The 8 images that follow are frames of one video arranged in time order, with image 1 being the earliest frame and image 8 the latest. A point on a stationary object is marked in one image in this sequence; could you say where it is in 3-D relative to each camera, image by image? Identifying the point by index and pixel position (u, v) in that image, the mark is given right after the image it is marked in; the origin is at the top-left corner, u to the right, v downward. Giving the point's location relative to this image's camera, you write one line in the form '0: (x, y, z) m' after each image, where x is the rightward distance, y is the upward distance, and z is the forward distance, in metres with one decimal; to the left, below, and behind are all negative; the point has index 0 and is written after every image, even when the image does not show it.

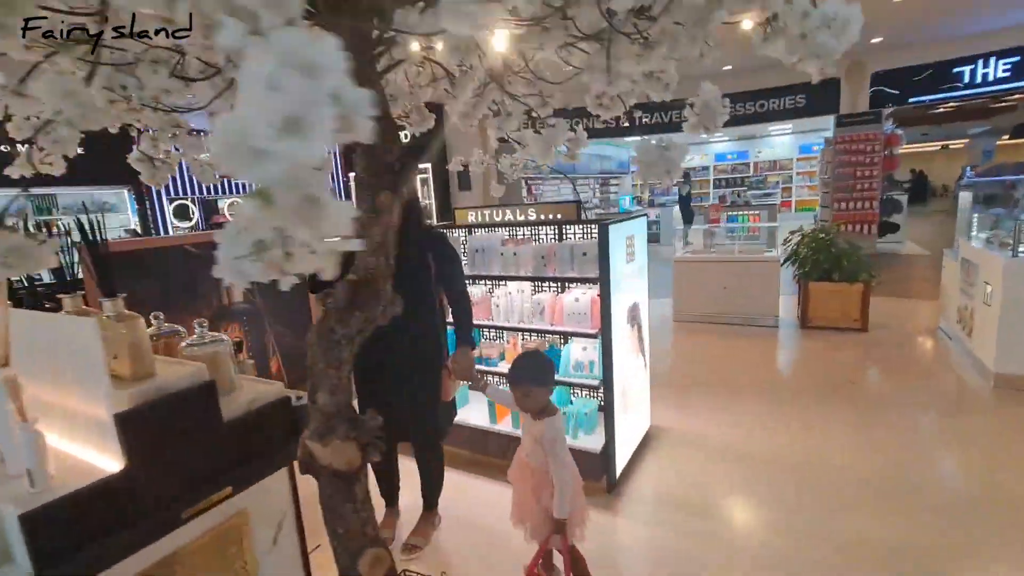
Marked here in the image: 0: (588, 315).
0: (+0.4, -0.2, +2.8) m
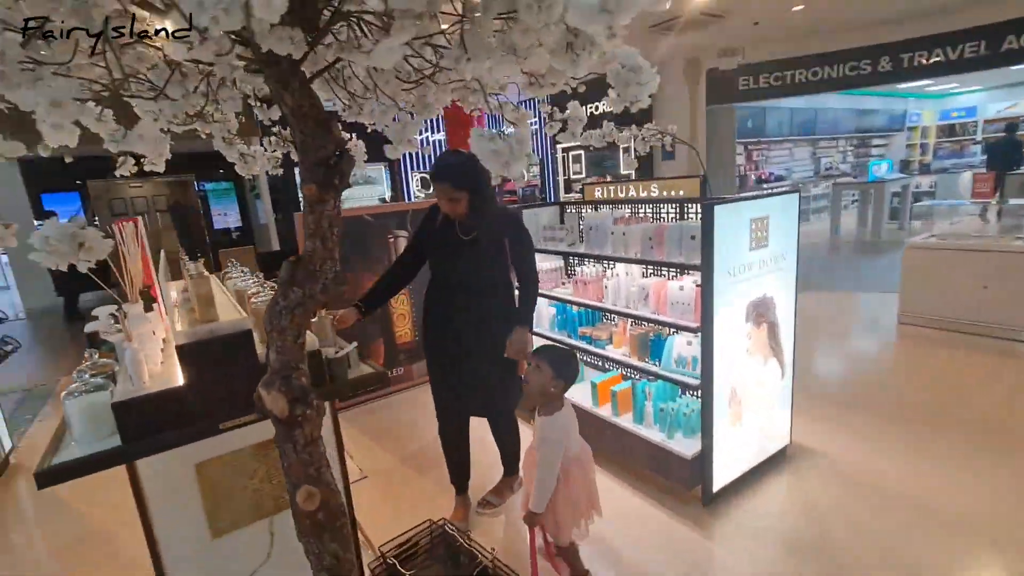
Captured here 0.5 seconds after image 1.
0: (+0.9, -0.1, +2.5) m
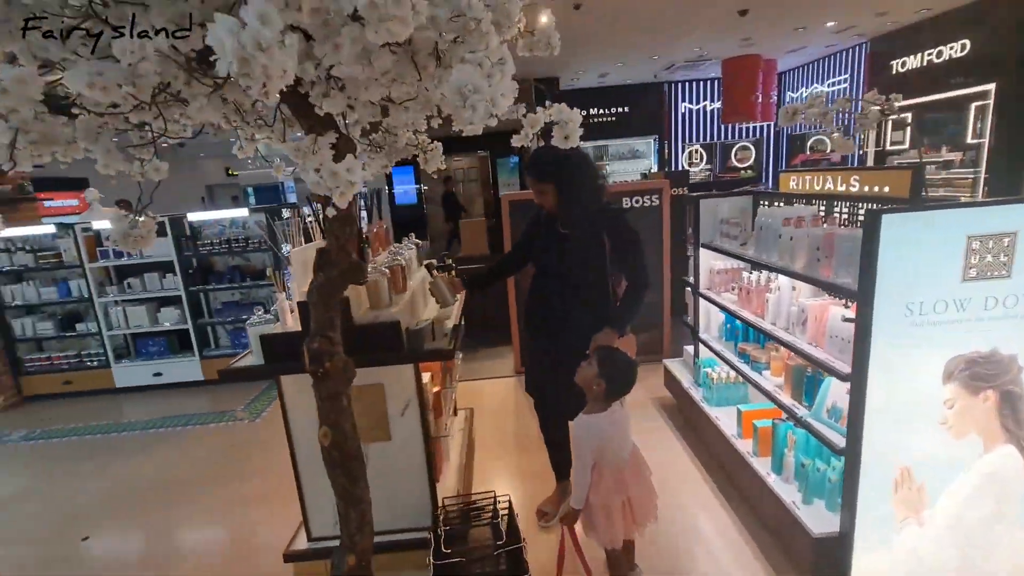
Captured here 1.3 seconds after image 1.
0: (+1.3, -0.2, +1.9) m
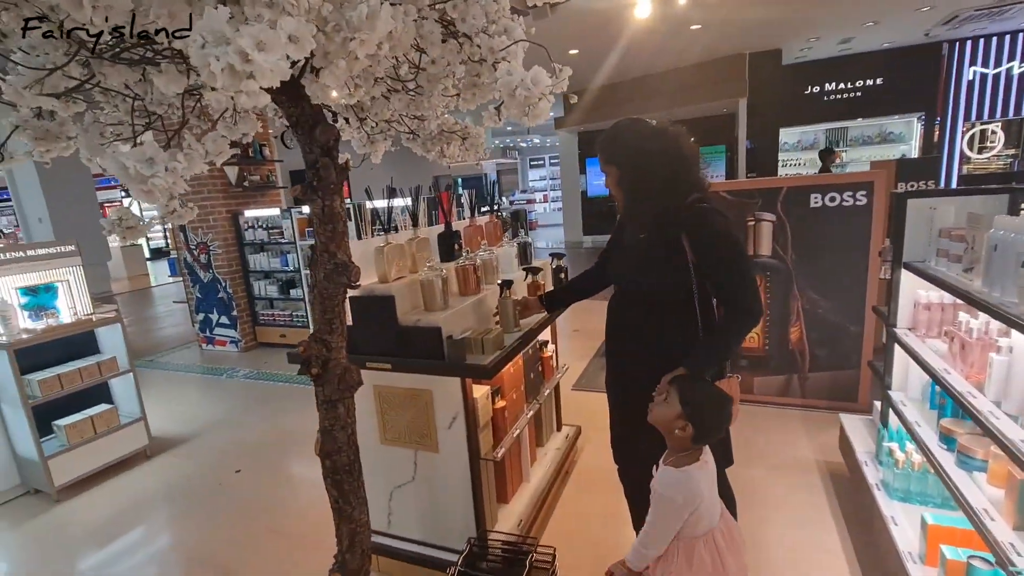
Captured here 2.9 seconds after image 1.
0: (+1.3, -0.4, +1.0) m
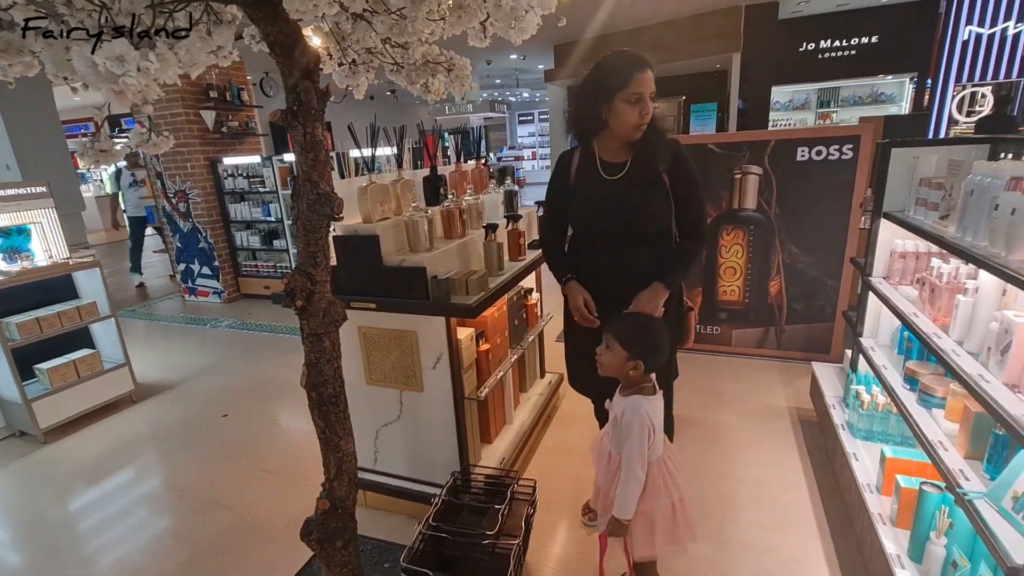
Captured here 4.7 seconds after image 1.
0: (+1.2, -0.3, +1.1) m
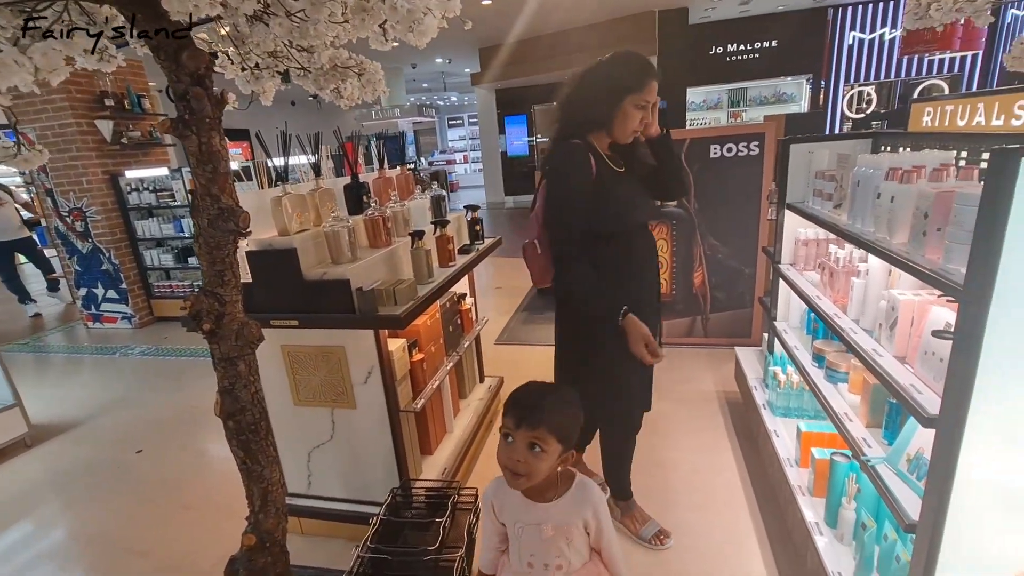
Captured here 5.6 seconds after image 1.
0: (+1.1, -0.2, +1.2) m
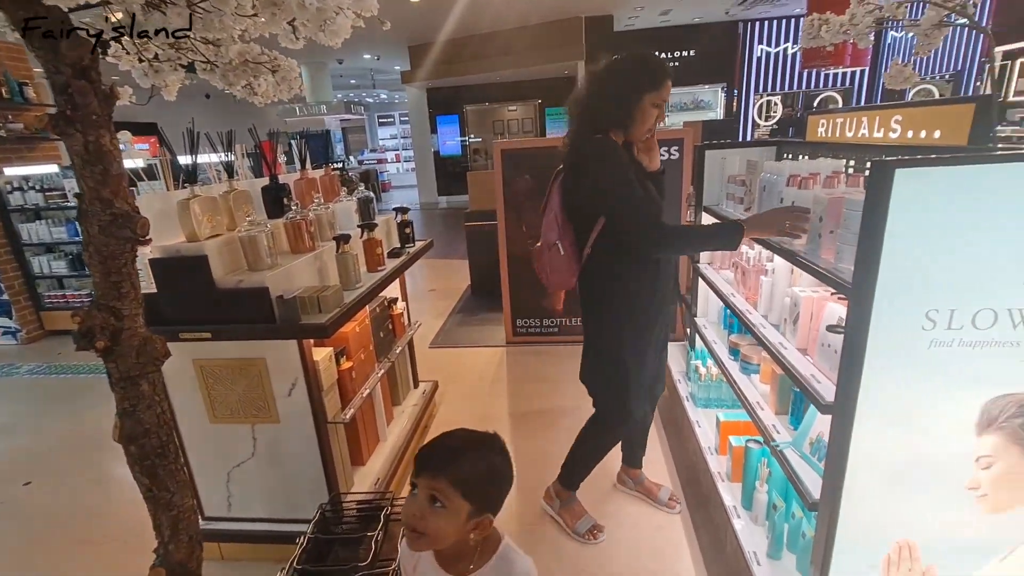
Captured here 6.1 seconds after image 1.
0: (+0.9, -0.2, +1.3) m
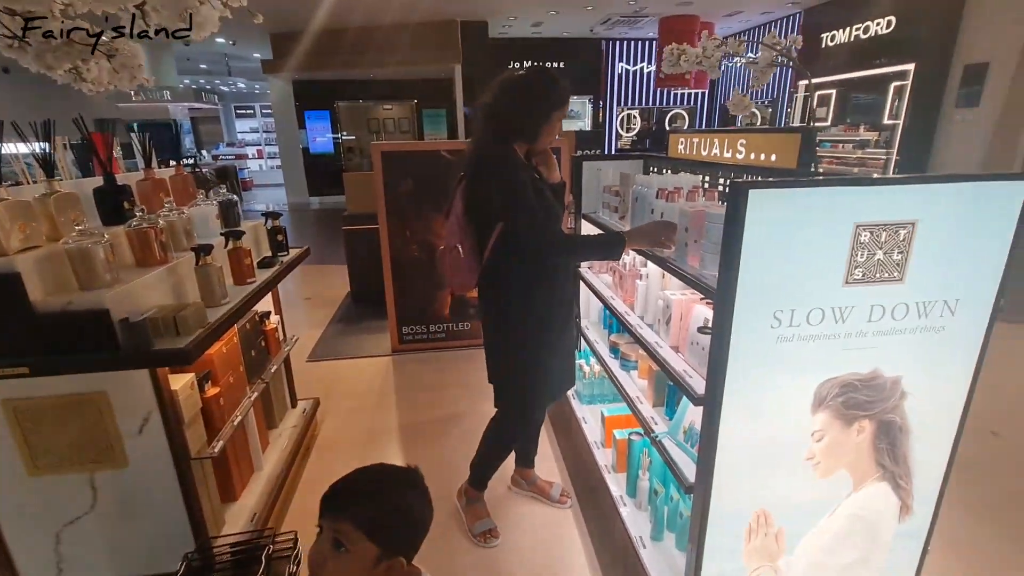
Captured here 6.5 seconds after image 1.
0: (+0.6, -0.2, +1.5) m
